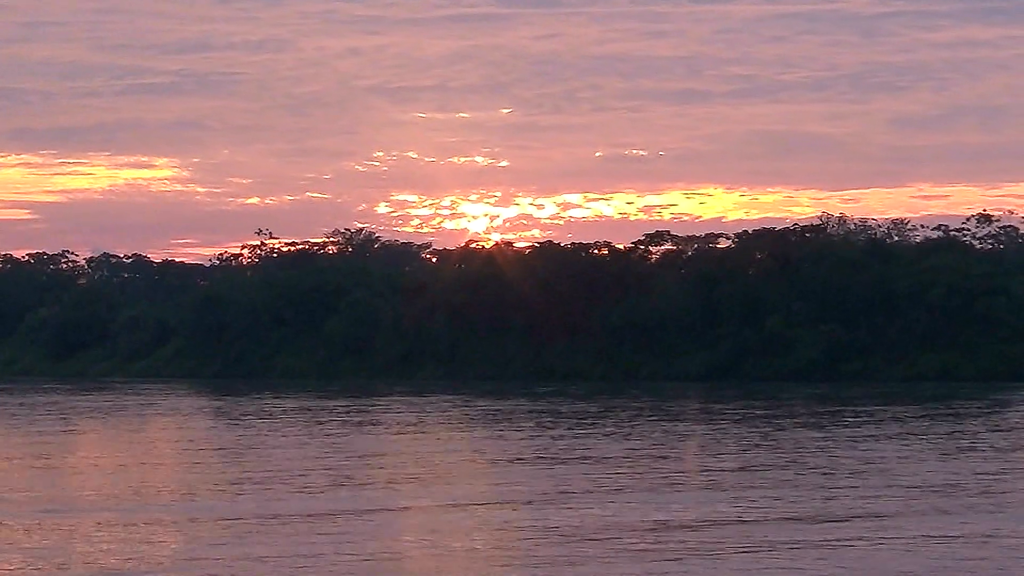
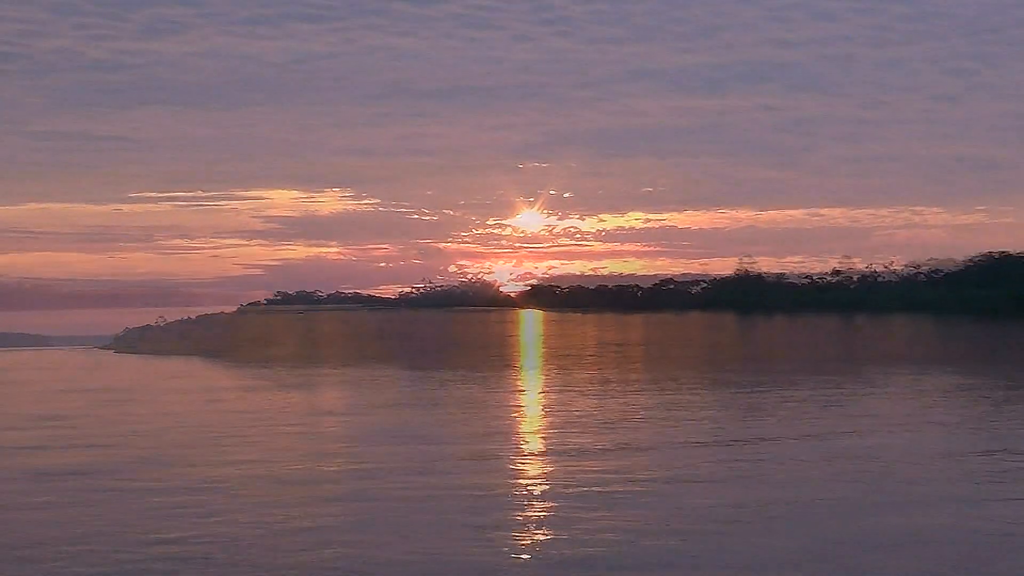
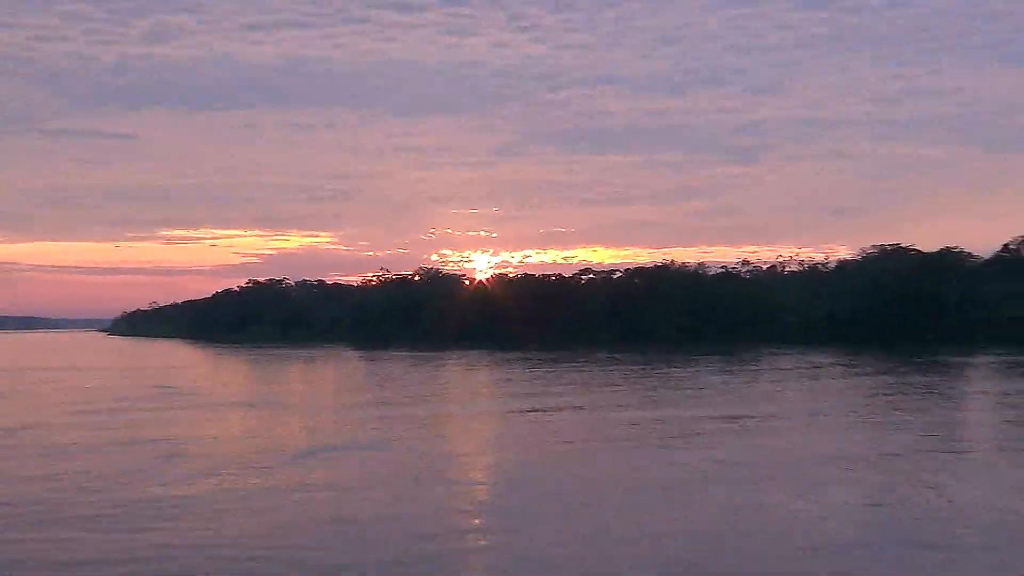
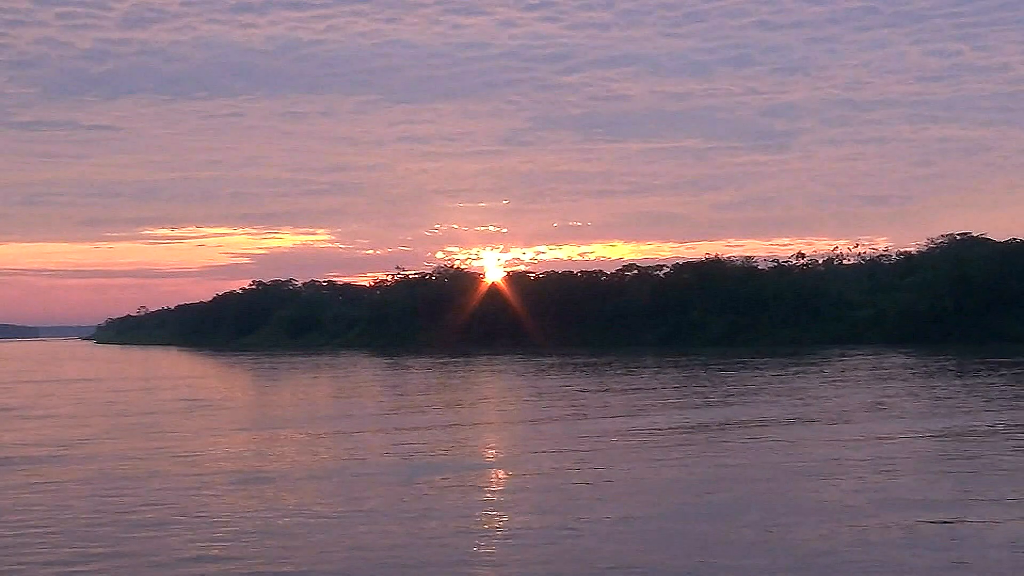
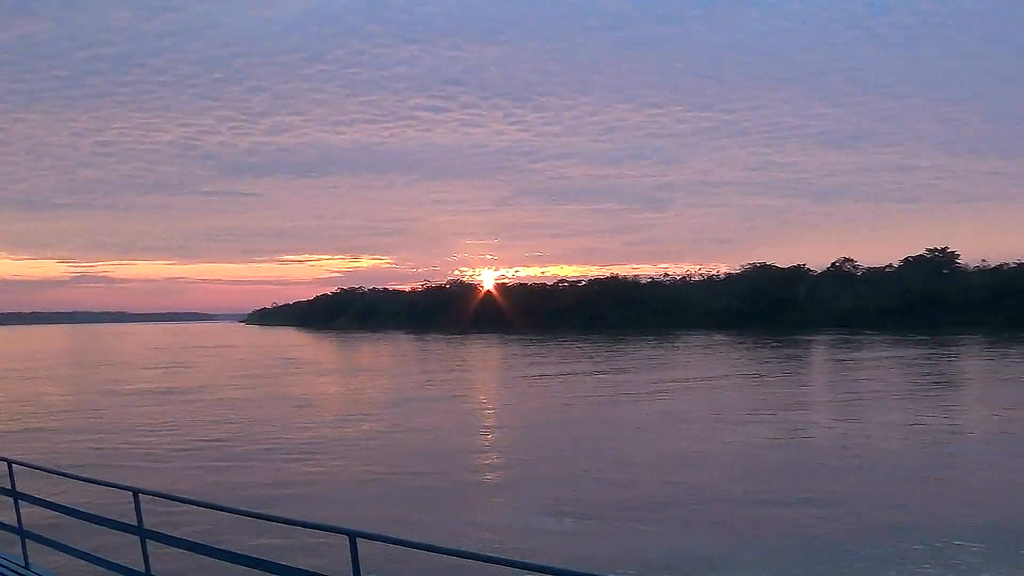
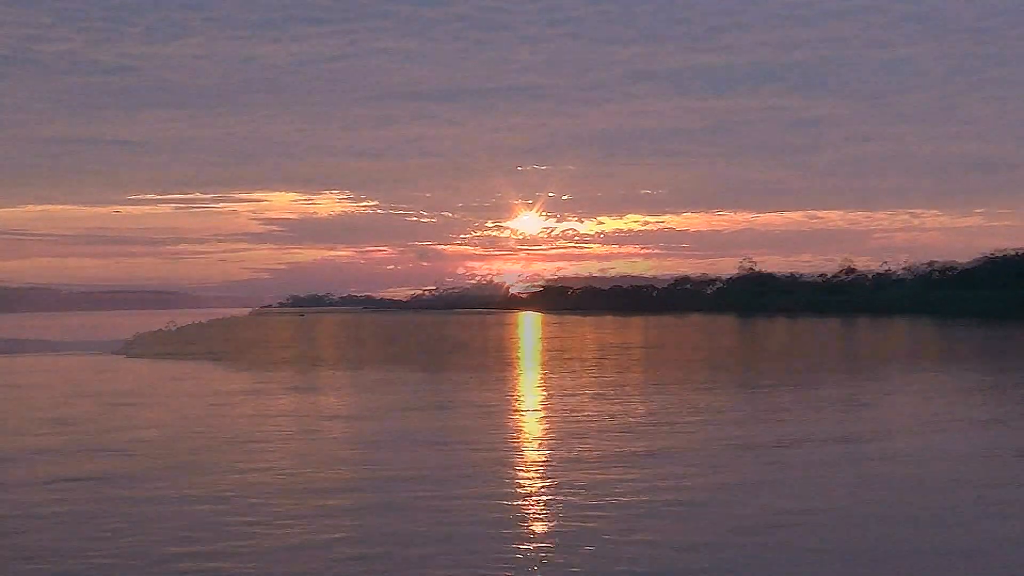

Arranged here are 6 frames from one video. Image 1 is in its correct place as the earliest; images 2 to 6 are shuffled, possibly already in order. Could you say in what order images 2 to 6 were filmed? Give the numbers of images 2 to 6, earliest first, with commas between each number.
3, 5, 4, 2, 6
